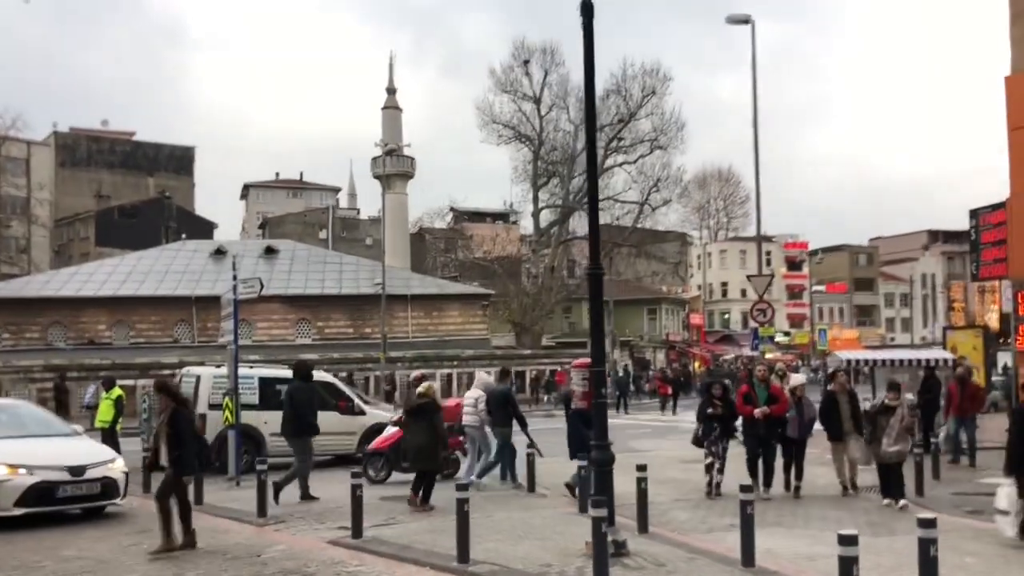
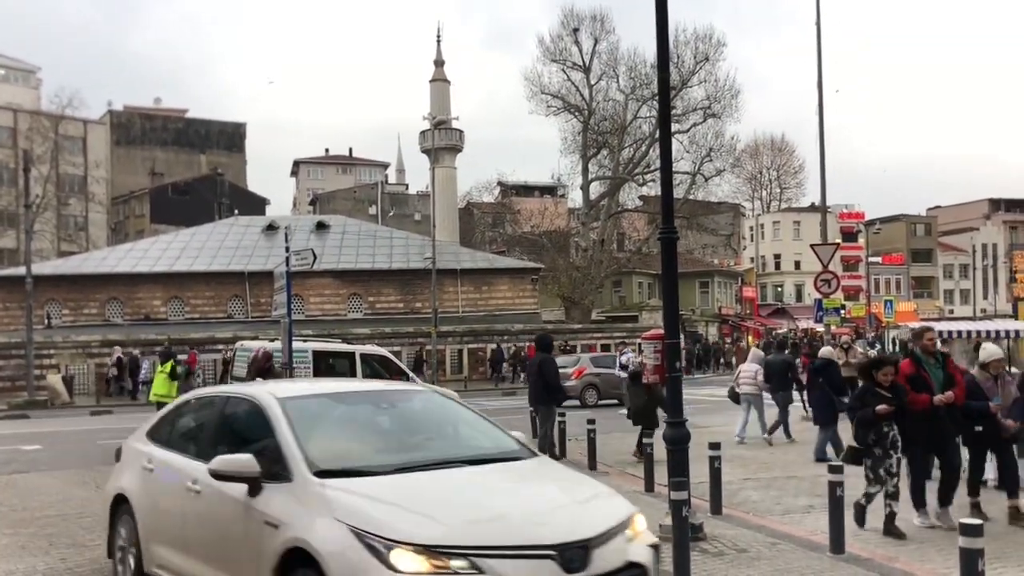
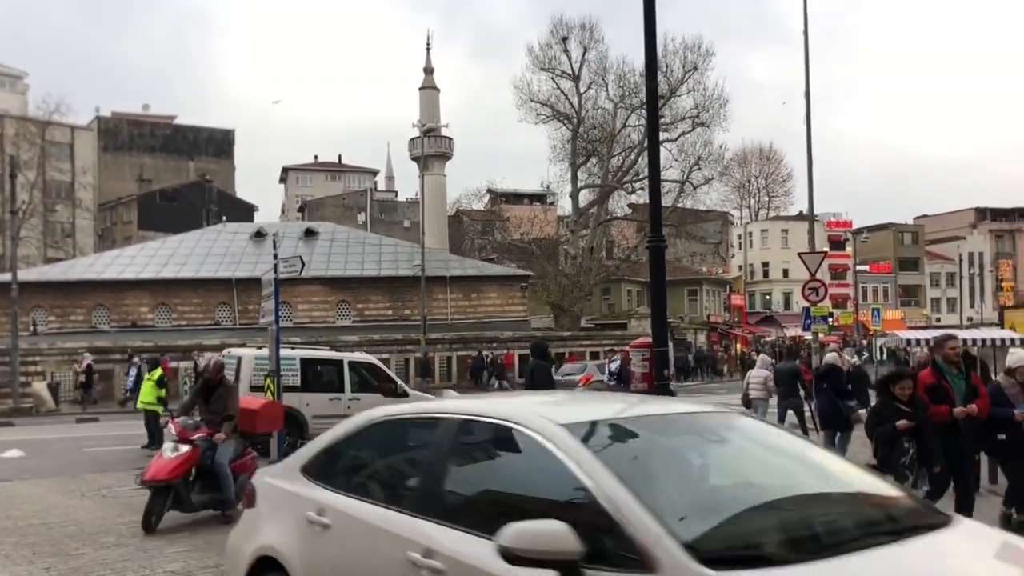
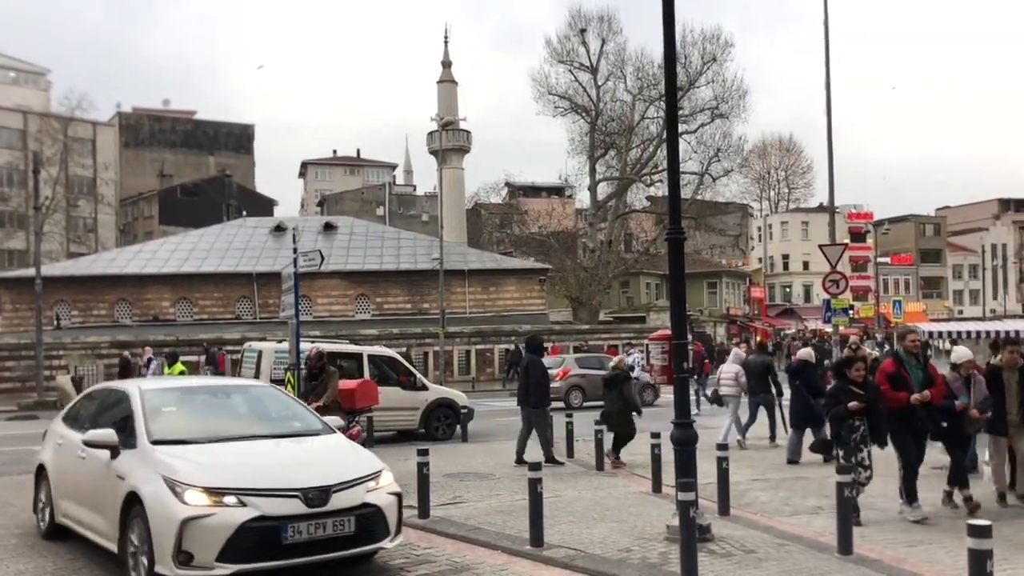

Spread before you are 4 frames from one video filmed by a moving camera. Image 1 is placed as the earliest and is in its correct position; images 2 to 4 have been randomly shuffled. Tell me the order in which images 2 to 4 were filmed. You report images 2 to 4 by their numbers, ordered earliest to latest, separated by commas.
4, 2, 3
